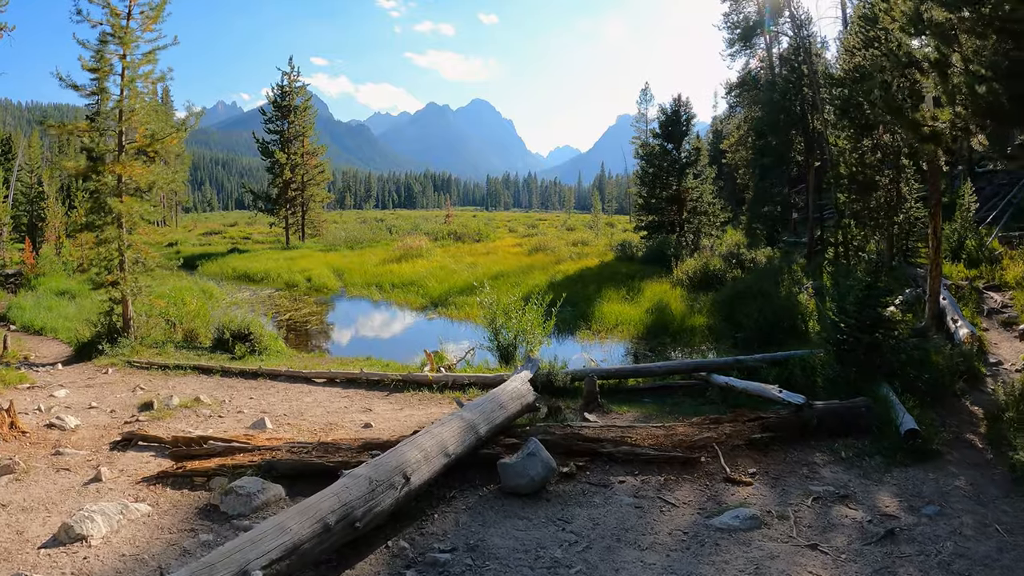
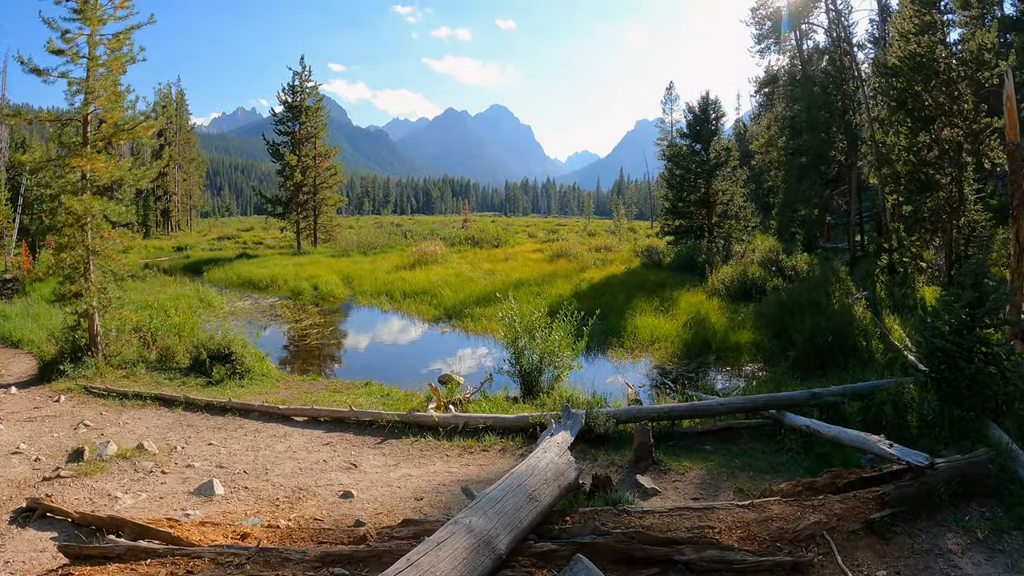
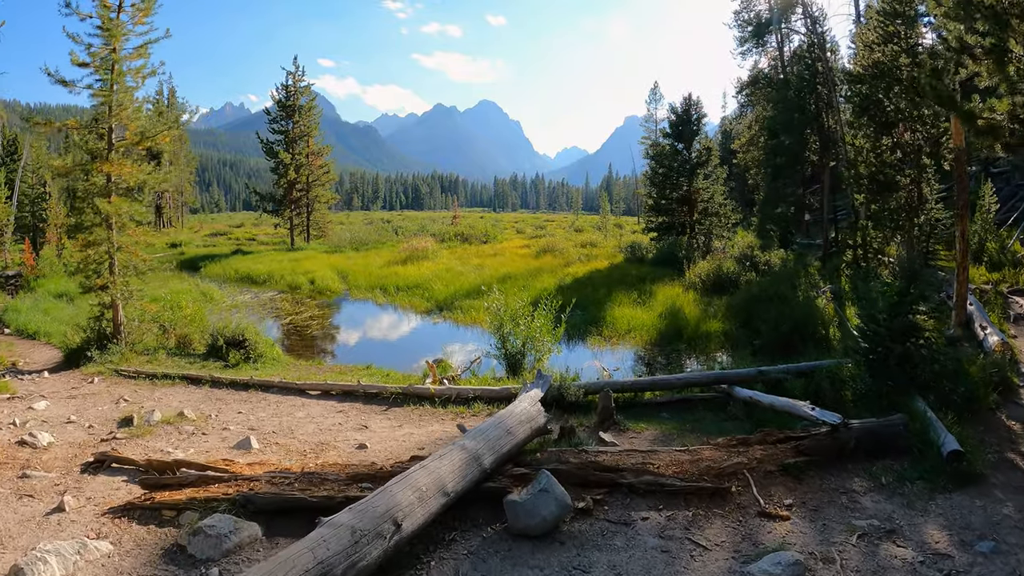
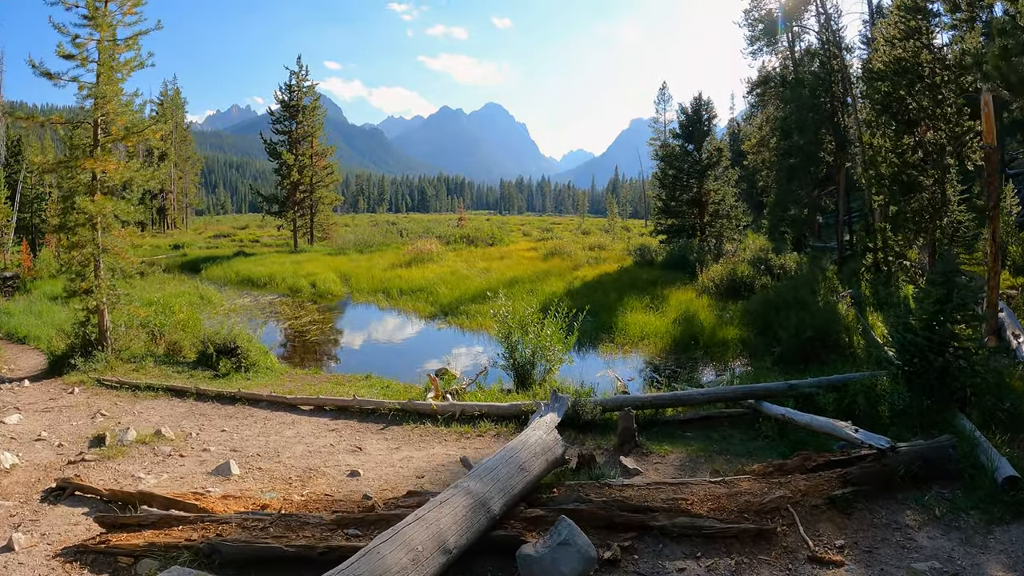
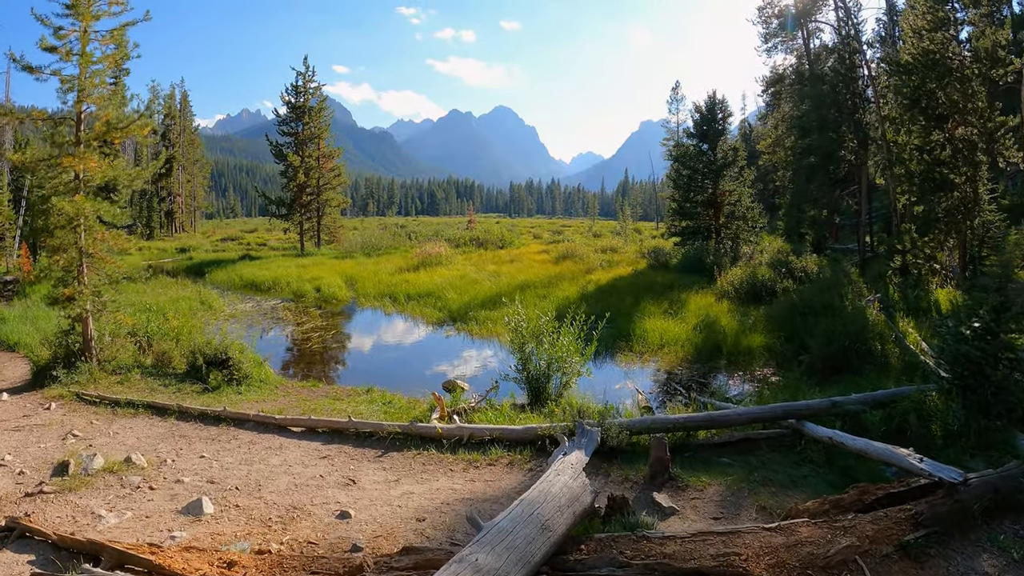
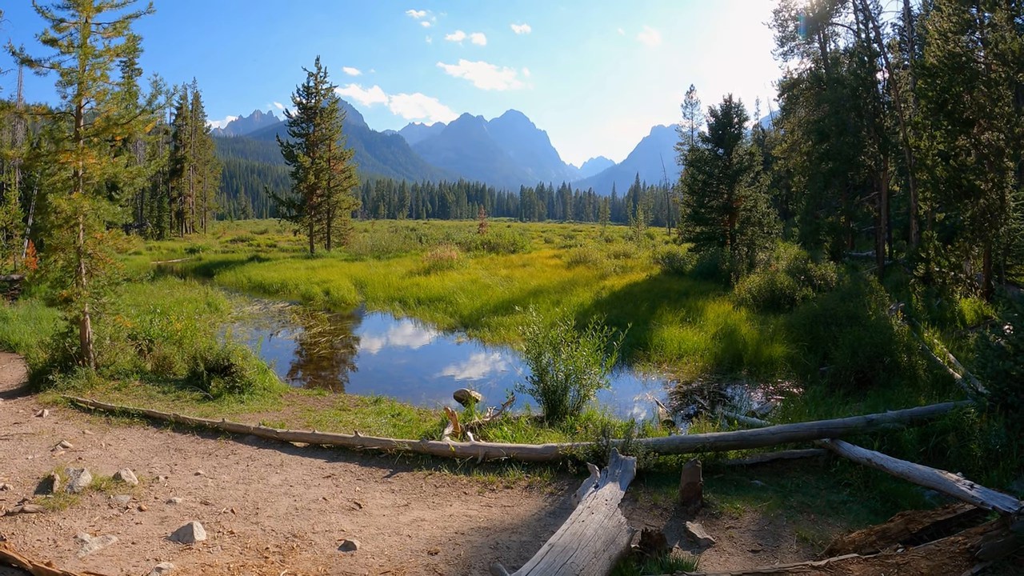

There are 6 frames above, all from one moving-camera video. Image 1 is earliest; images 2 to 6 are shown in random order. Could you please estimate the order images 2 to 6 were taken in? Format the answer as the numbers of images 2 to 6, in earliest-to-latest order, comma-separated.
3, 4, 2, 5, 6
